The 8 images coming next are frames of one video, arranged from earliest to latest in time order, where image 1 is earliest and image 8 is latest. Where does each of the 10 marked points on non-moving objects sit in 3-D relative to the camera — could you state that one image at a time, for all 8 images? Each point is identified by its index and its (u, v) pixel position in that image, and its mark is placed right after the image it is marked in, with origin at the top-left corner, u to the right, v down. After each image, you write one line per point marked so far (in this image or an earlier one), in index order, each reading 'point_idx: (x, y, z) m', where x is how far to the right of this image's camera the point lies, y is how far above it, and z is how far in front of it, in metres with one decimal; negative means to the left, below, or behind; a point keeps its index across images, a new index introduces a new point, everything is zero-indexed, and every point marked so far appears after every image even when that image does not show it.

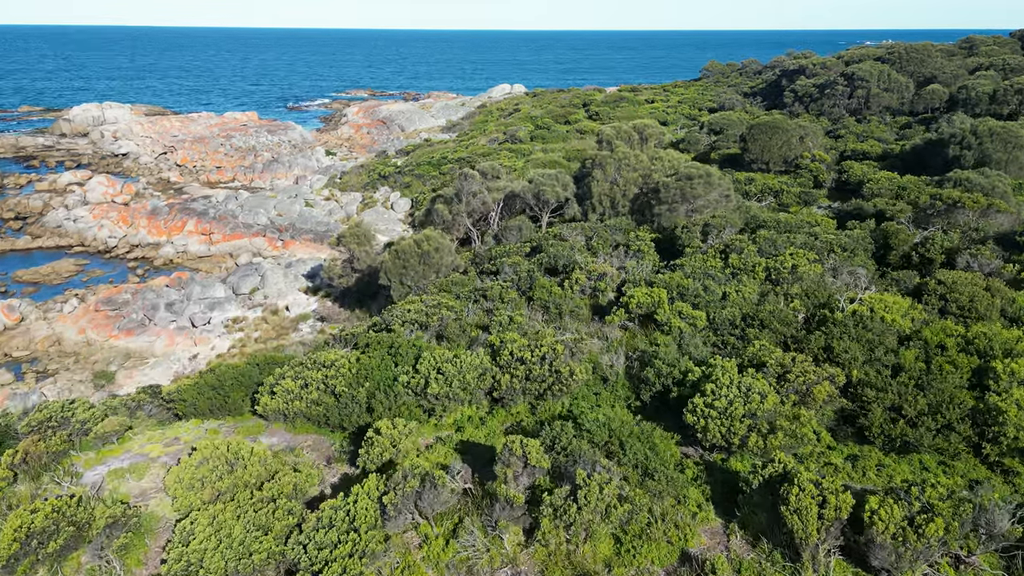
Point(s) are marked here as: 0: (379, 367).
0: (-2.2, -1.3, +13.0) m
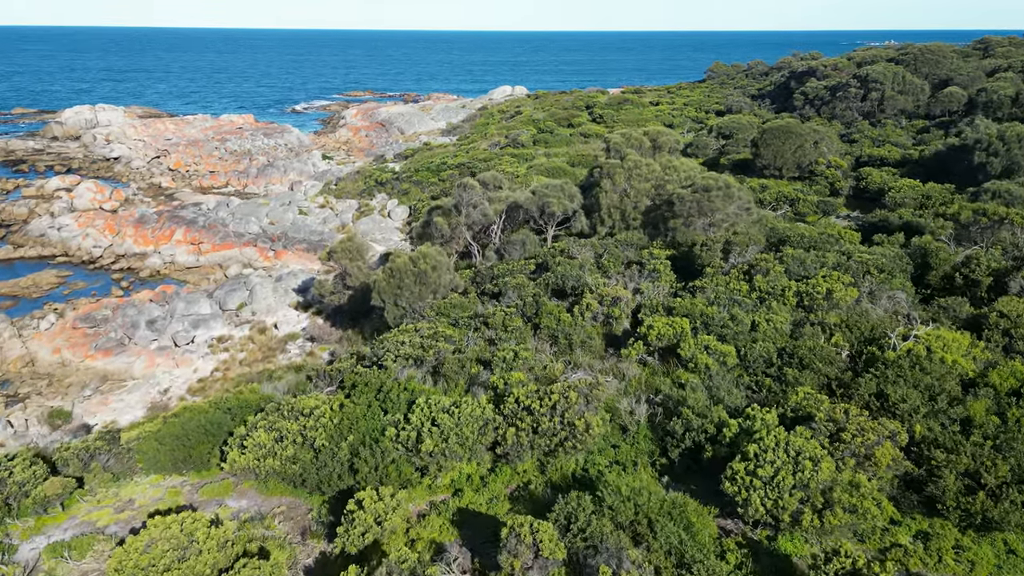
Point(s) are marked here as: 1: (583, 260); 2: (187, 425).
0: (-2.1, -1.8, +11.4) m
1: (+1.8, +0.7, +19.5) m
2: (-5.0, -2.1, +12.1) m
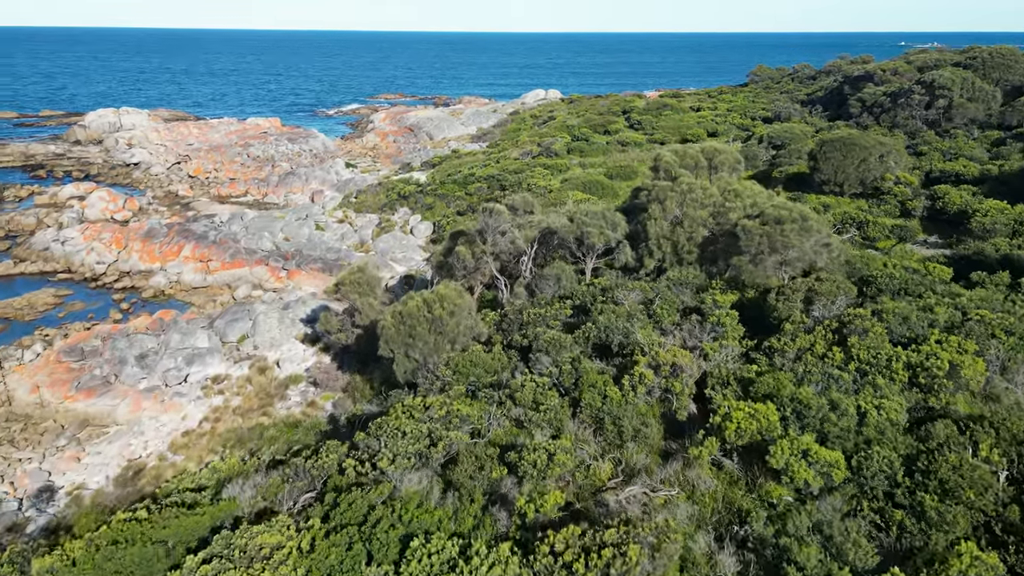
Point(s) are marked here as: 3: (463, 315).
0: (-1.8, -2.9, +8.3) m
1: (+2.5, -0.4, +16.3) m
2: (-4.6, -3.1, +9.1) m
3: (-1.1, -0.6, +17.0) m
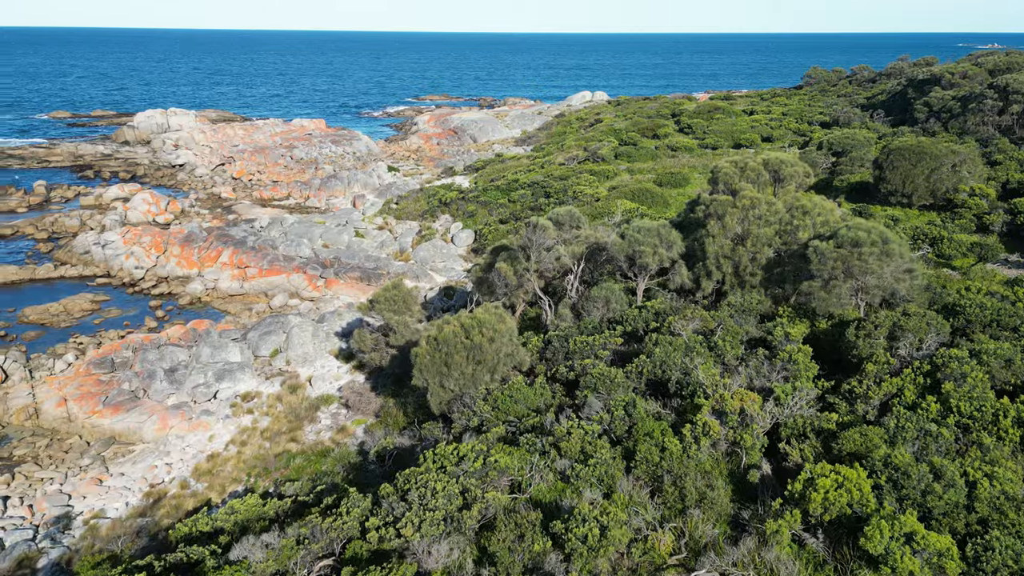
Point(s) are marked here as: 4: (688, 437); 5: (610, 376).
0: (-1.4, -3.3, +7.0) m
1: (+3.3, -1.0, +14.7) m
2: (-4.2, -3.5, +8.0) m
3: (-0.2, -1.1, +15.7) m
4: (+2.5, -2.1, +11.1) m
5: (+1.7, -1.5, +13.5) m
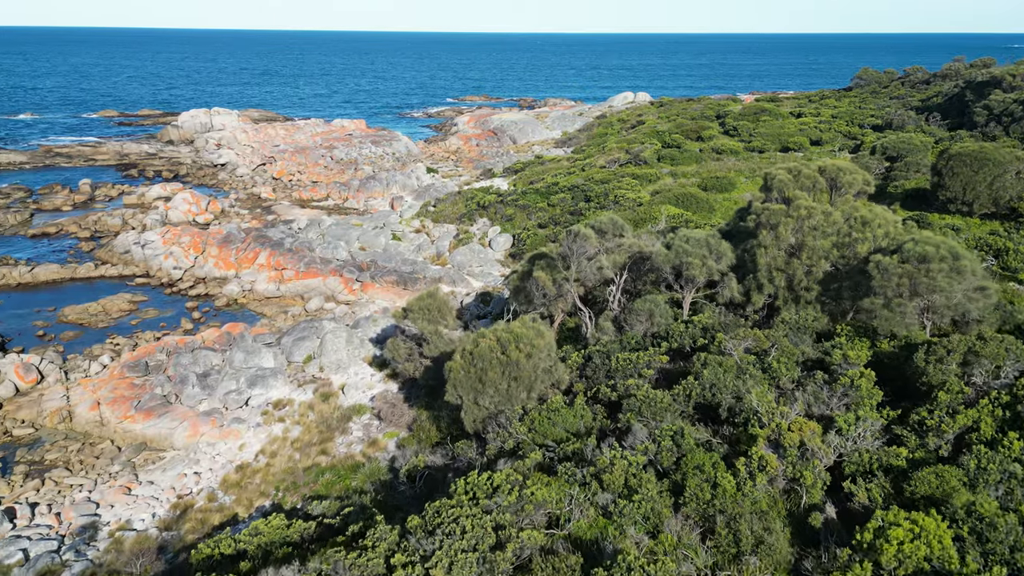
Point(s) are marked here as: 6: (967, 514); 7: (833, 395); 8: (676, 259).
0: (-1.1, -3.6, +6.3) m
1: (+4.0, -1.3, +13.8) m
2: (-3.8, -3.7, +7.4) m
3: (+0.6, -1.4, +14.9) m
4: (+3.0, -2.4, +10.2) m
5: (+2.3, -1.8, +12.6) m
6: (+5.0, -2.5, +8.7) m
7: (+5.1, -1.7, +12.6) m
8: (+3.7, +0.7, +17.8) m
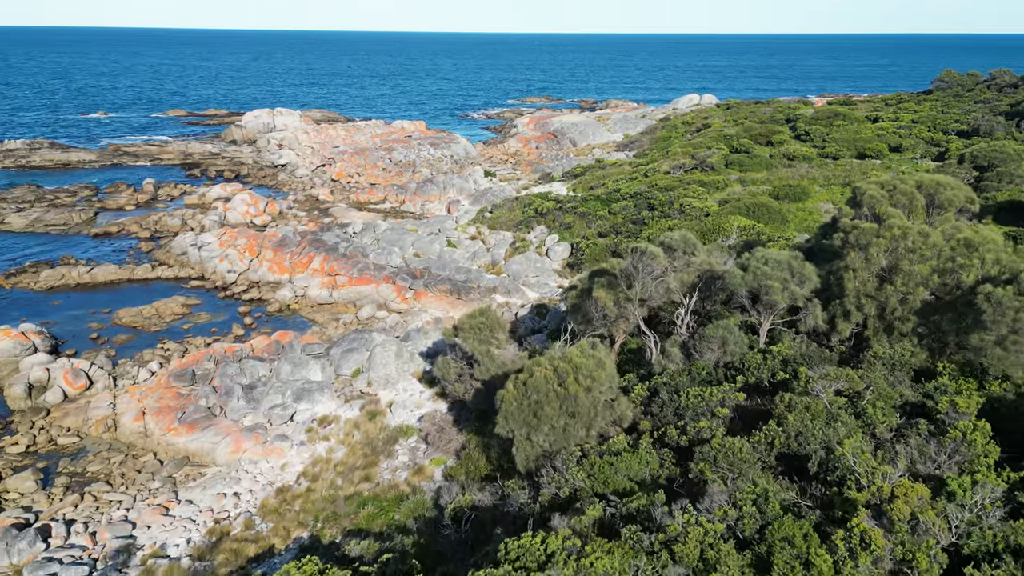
0: (-0.7, -4.0, +5.0) m
1: (+4.9, -1.8, +12.2) m
2: (-3.4, -4.0, +6.3) m
3: (+1.6, -1.8, +13.5) m
4: (+3.6, -2.9, +8.6) m
5: (+3.1, -2.3, +11.1) m
6: (+5.5, -3.1, +7.0) m
7: (+5.9, -2.2, +10.9) m
8: (+5.0, +0.1, +16.2) m
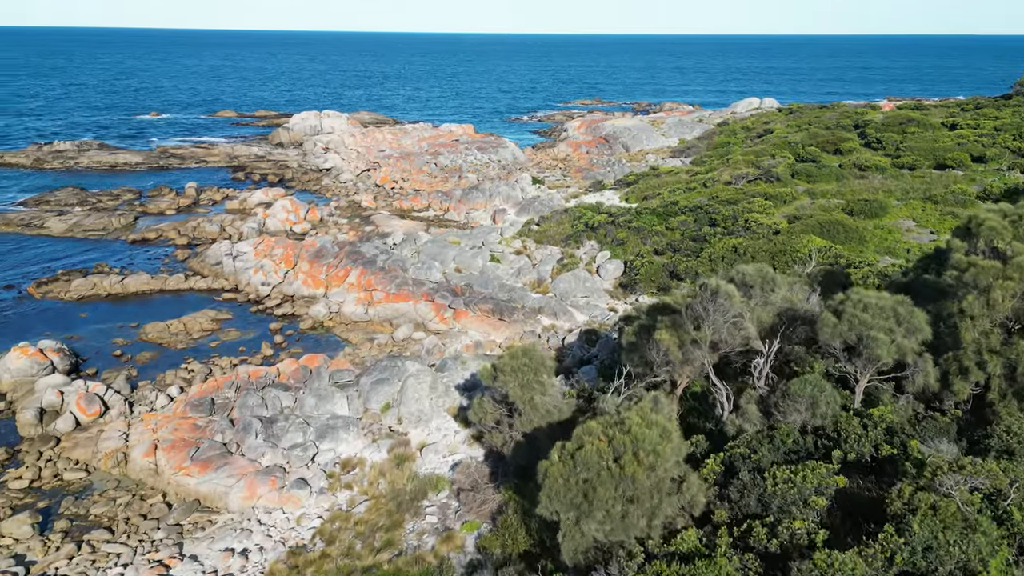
0: (-0.6, -4.7, +2.7) m
1: (+5.5, -2.6, +9.5) m
2: (-3.2, -4.7, +4.2) m
3: (+2.2, -2.6, +11.1) m
4: (+4.0, -3.7, +6.1) m
5: (+3.6, -3.1, +8.6) m
6: (+5.8, -3.9, +4.4) m
7: (+6.4, -3.1, +8.2) m
8: (+5.8, -0.7, +13.5) m
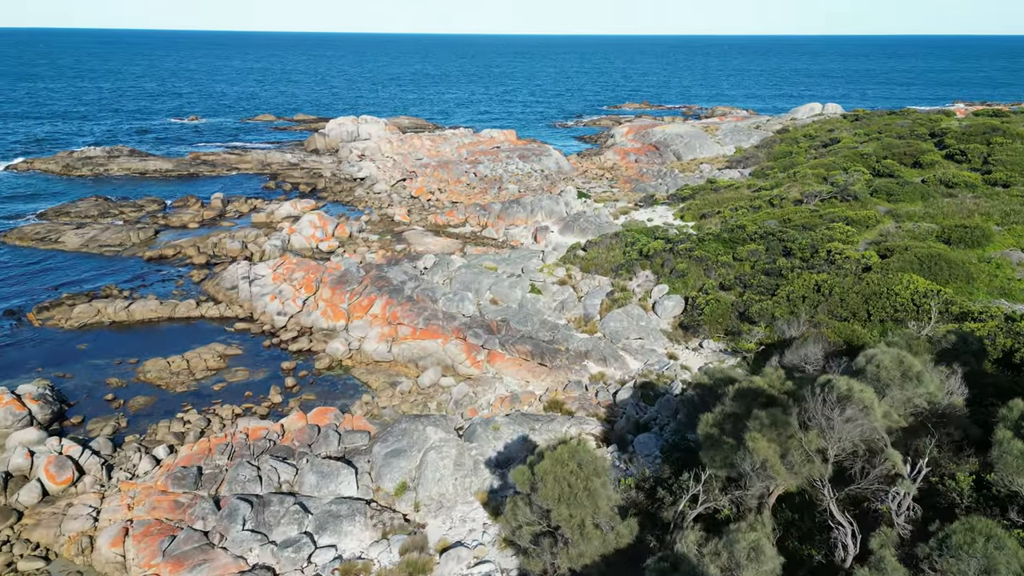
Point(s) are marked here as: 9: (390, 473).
0: (-0.7, -5.9, -0.9) m
1: (+5.8, -3.9, +5.5) m
2: (-3.2, -5.9, +0.7) m
3: (+2.6, -3.8, +7.2) m
4: (+4.1, -5.0, +2.2) m
5: (+3.9, -4.4, +4.7) m
6: (+5.8, -5.2, +0.4) m
7: (+6.6, -4.4, +4.1) m
8: (+6.4, -2.0, +9.5) m
9: (-2.7, -4.1, +17.6) m
